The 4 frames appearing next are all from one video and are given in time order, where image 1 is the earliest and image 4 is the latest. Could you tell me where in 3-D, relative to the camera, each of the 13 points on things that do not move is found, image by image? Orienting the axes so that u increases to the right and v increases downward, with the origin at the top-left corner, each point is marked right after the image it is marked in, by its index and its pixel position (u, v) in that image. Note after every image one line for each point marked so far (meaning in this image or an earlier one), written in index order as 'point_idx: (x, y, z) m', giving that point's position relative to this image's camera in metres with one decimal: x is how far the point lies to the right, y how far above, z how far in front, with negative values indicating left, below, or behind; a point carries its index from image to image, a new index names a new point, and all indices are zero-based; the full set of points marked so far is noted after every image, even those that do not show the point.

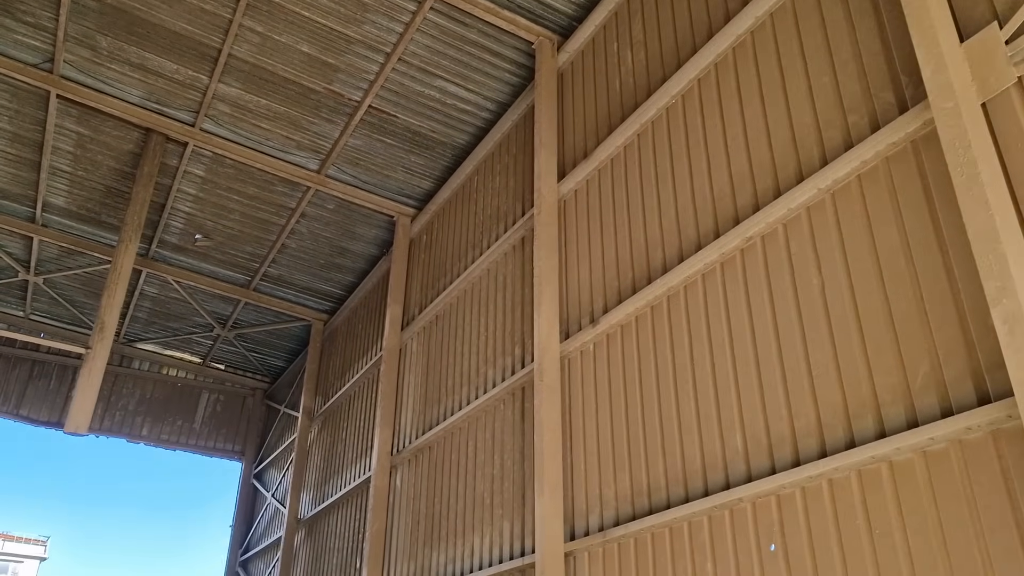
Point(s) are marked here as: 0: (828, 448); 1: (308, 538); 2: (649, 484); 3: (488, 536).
0: (+2.5, -1.3, +6.6) m
1: (-4.4, -5.4, +18.0) m
2: (+1.4, -2.0, +8.4) m
3: (-0.3, -3.3, +11.1) m
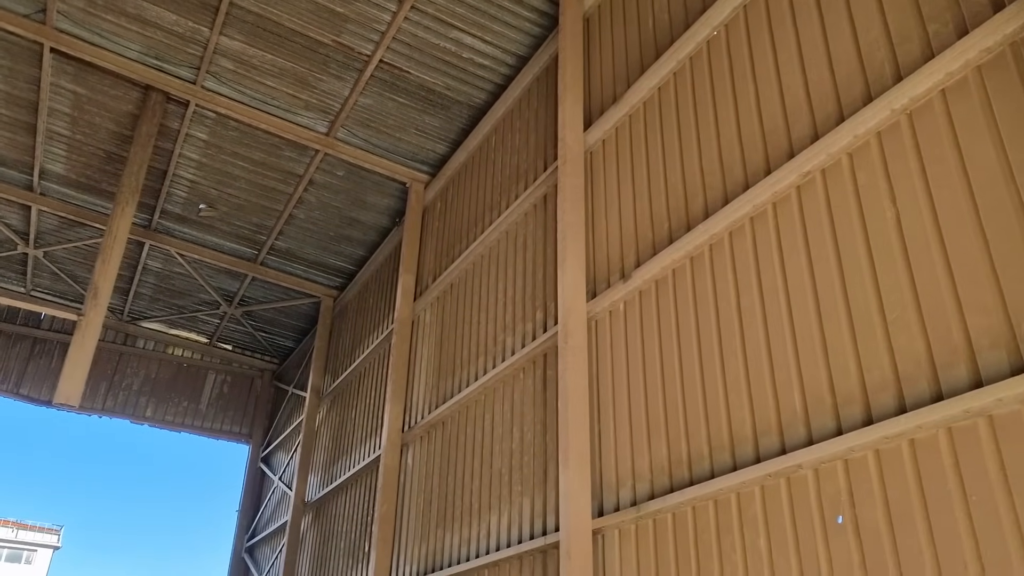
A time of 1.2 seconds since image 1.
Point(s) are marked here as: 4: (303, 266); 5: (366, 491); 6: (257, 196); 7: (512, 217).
0: (+2.7, -0.8, +5.7) m
1: (-4.0, -4.8, +17.2) m
2: (+1.6, -1.5, +7.5) m
3: (-0.1, -2.7, +10.2) m
4: (-4.9, +0.5, +19.7) m
5: (-2.6, -3.6, +14.8) m
6: (-5.3, +1.9, +17.5) m
7: (0.0, +1.0, +12.2) m
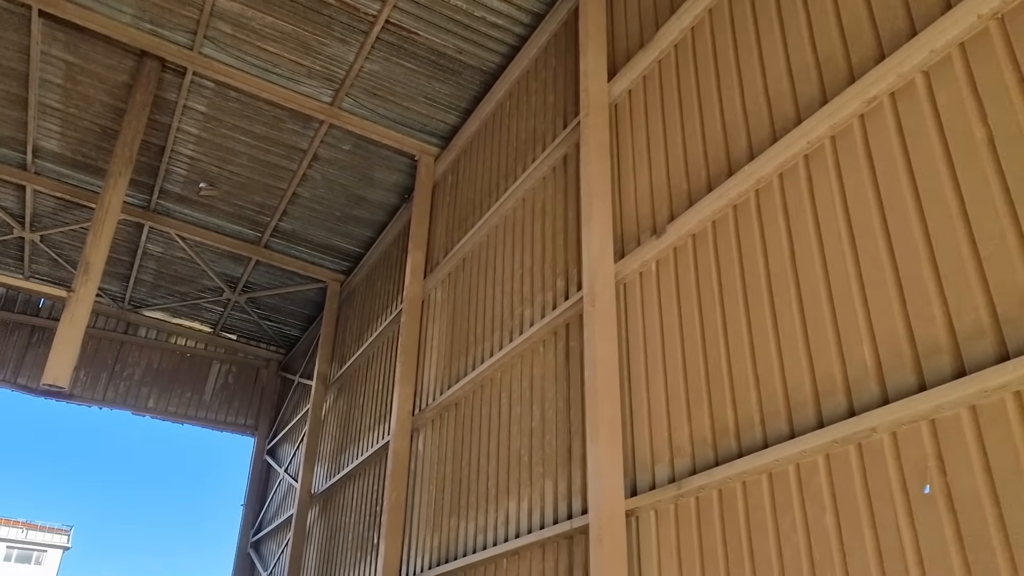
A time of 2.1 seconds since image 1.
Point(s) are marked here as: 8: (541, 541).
0: (+2.9, -0.4, +4.8) m
1: (-3.7, -4.4, +16.4) m
2: (+1.8, -1.0, +6.6) m
3: (+0.2, -2.3, +9.3) m
4: (-4.6, +0.9, +18.9) m
5: (-2.3, -3.2, +14.0) m
6: (-5.0, +2.3, +16.7) m
7: (+0.2, +1.4, +11.4) m
8: (+0.3, -2.6, +8.8) m
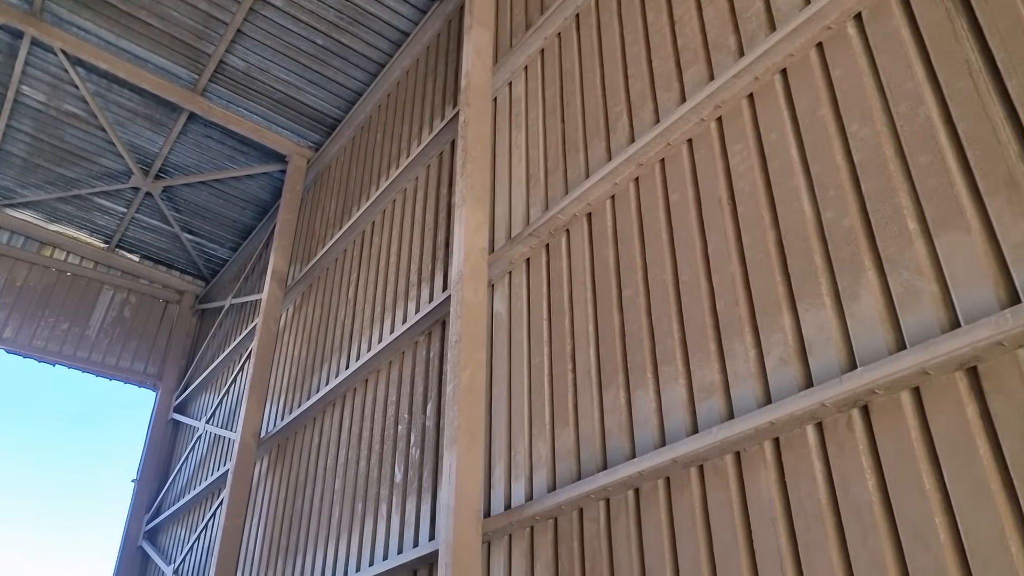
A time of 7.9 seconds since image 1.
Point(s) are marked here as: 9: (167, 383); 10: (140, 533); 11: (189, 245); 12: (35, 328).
0: (+5.2, +2.1, +0.3) m
1: (-3.0, -2.3, +10.7) m
2: (+3.9, +1.3, +1.9) m
3: (+1.9, 0.0, +4.3) m
4: (-3.9, +3.0, +13.4) m
5: (-1.2, -1.0, +8.6) m
6: (-4.0, +4.5, +11.2) m
7: (+1.8, +3.6, +6.6) m
8: (+2.1, -0.3, +3.7) m
9: (-7.0, -1.9, +16.8) m
10: (-6.9, -4.6, +15.5) m
11: (-6.5, +0.9, +16.7) m
12: (-9.0, -0.7, +15.8) m
